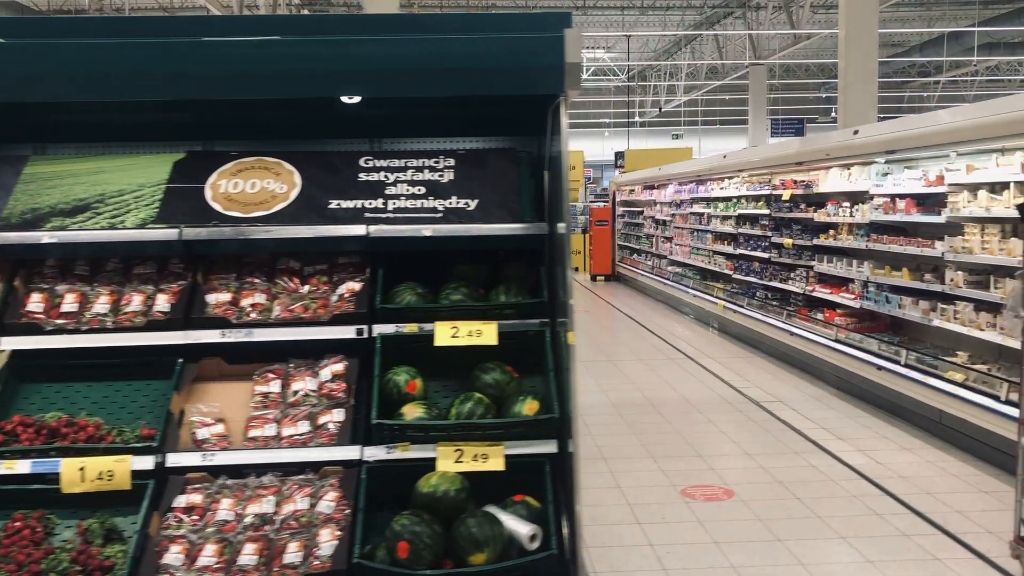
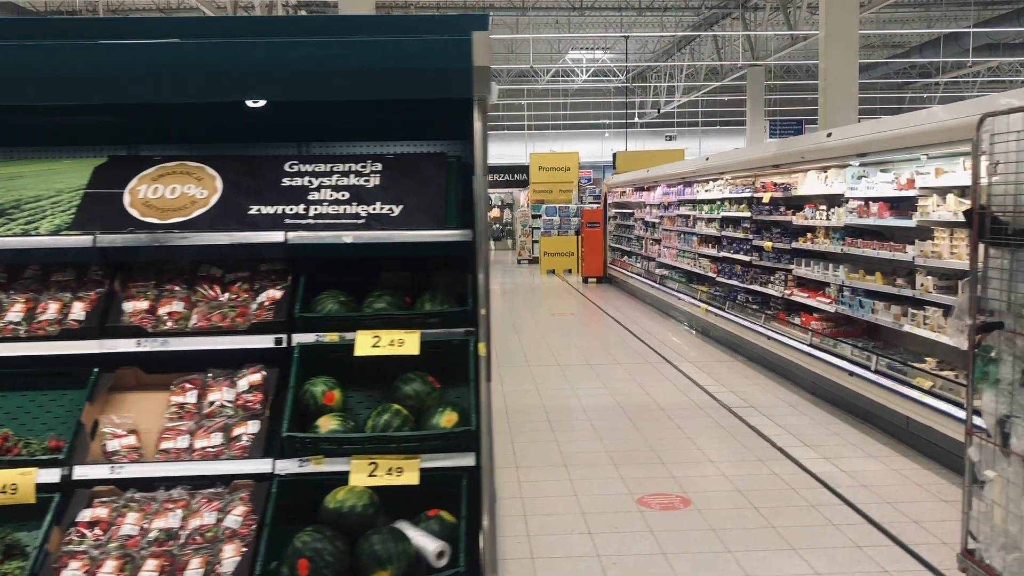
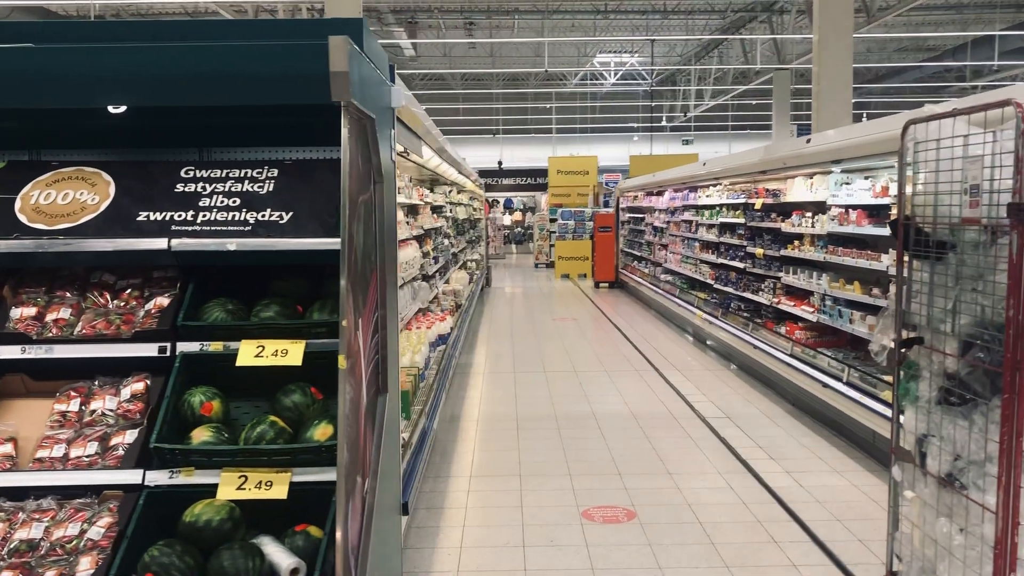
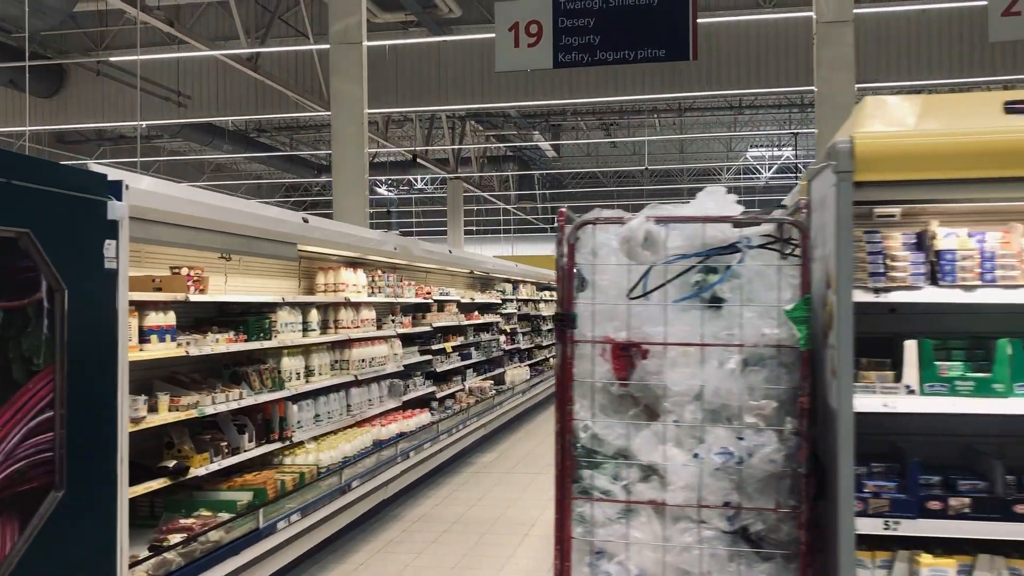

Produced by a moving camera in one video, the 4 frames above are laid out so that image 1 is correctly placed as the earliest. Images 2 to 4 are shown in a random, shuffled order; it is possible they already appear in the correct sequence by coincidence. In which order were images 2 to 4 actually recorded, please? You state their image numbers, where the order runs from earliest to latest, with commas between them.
2, 3, 4
